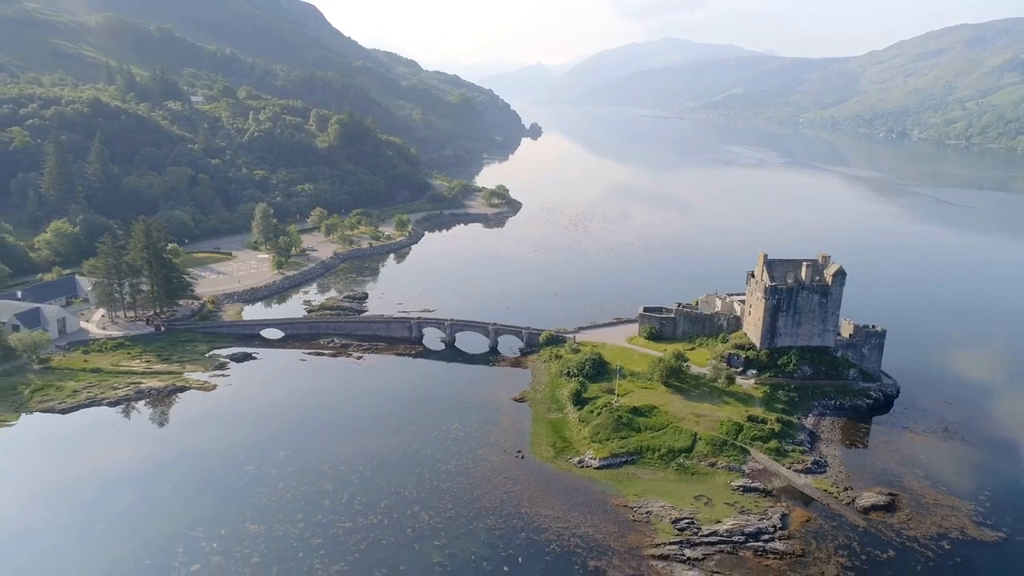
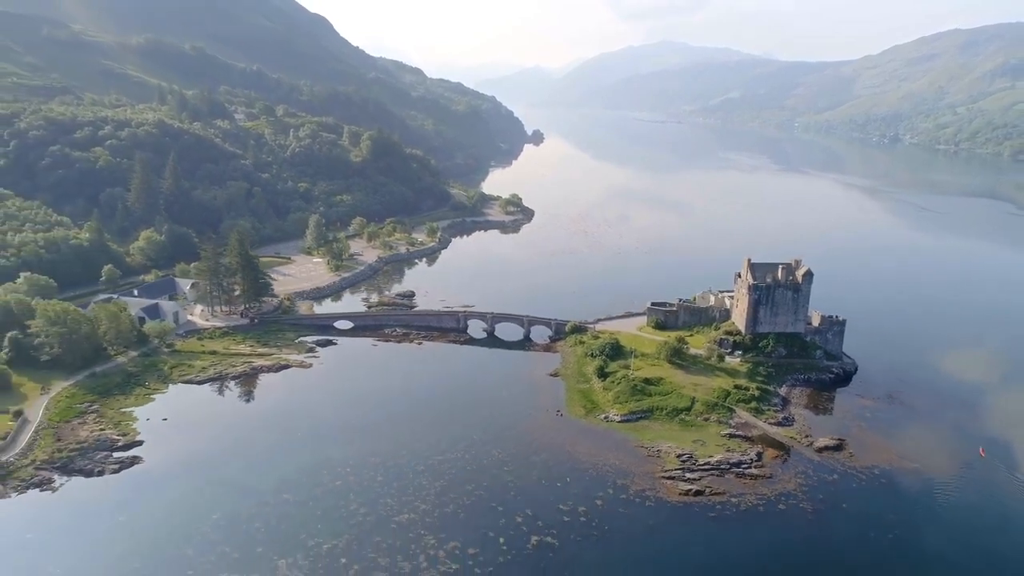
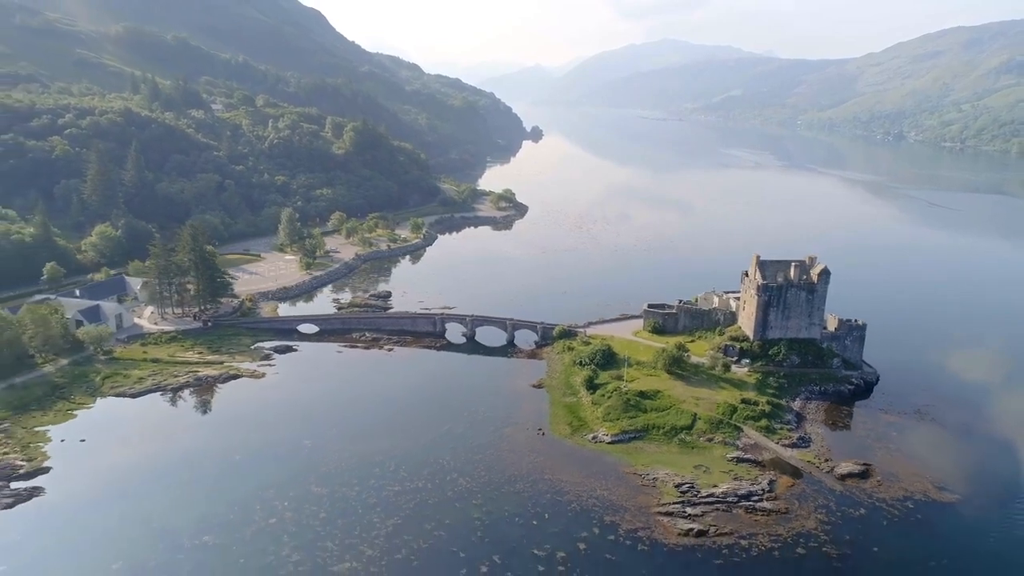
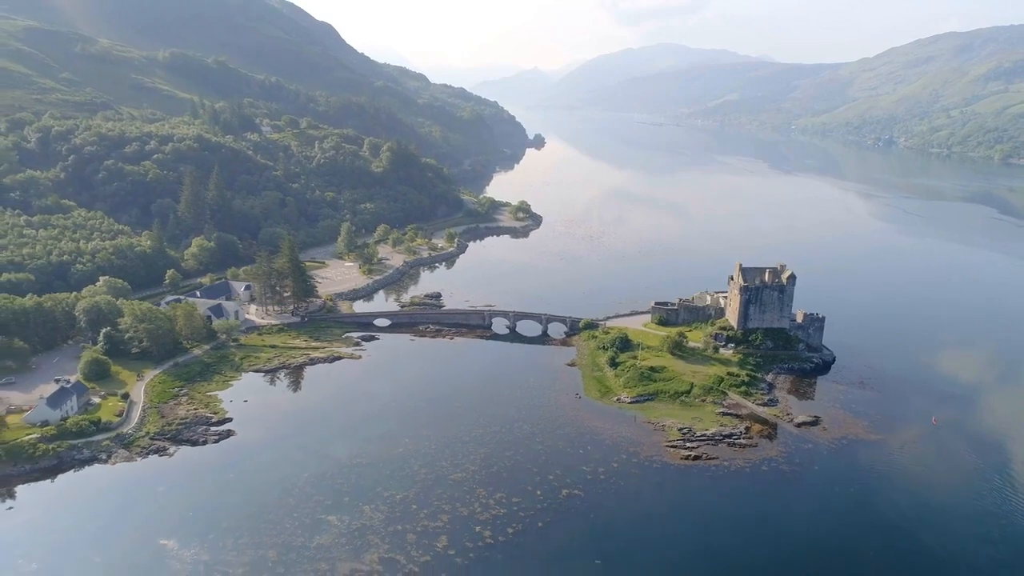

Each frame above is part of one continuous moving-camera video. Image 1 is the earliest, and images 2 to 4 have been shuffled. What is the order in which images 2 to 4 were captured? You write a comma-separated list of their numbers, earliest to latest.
3, 2, 4
